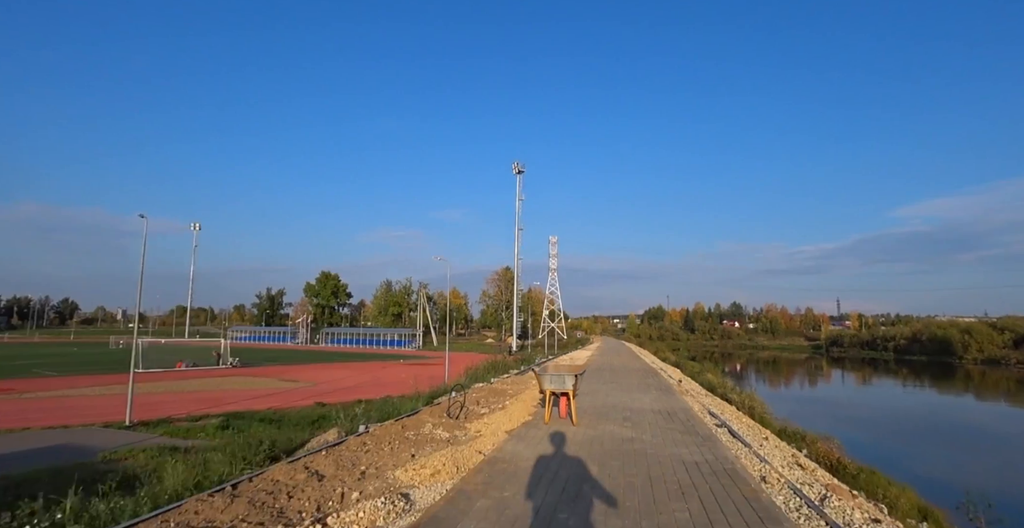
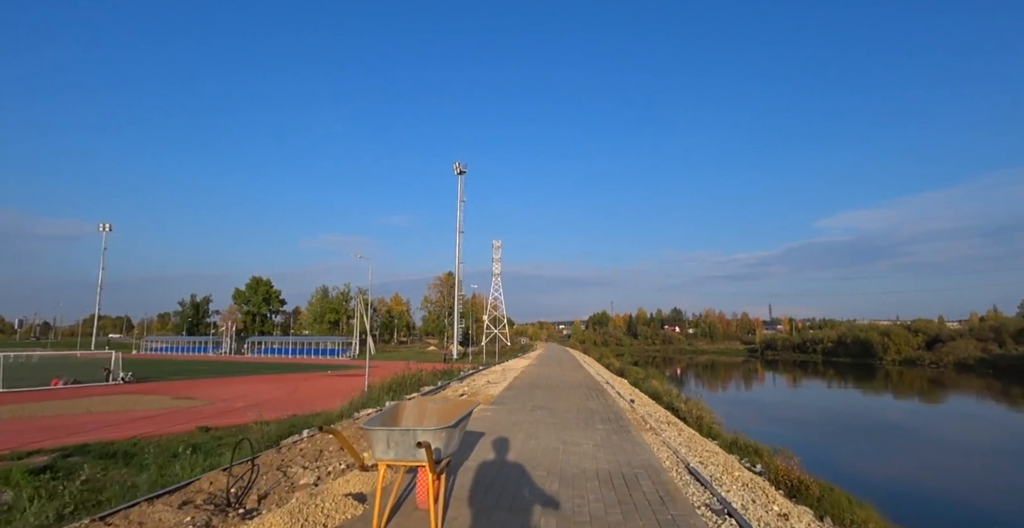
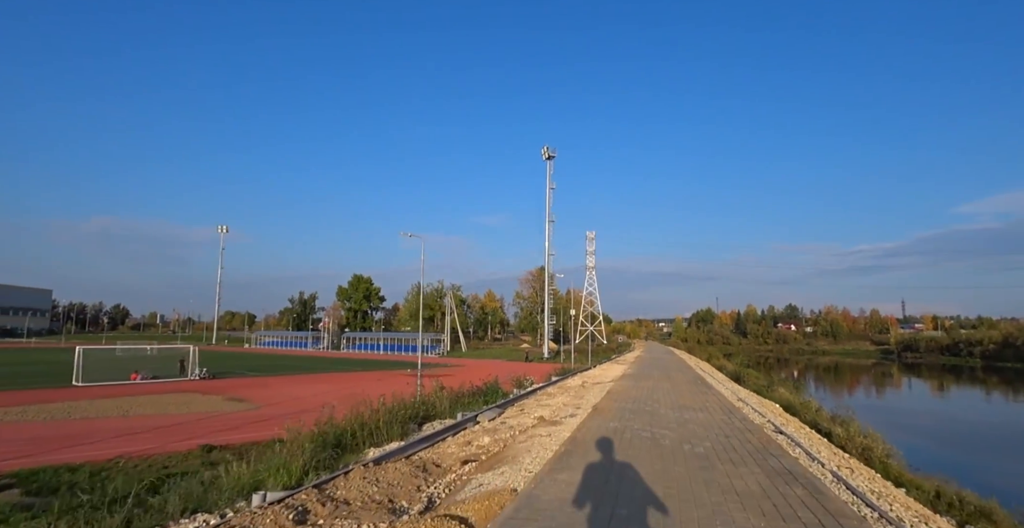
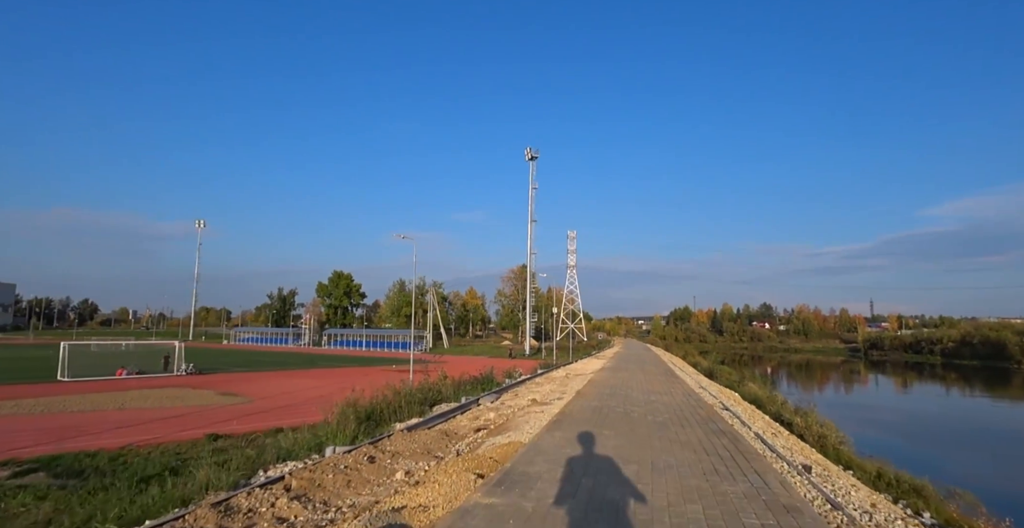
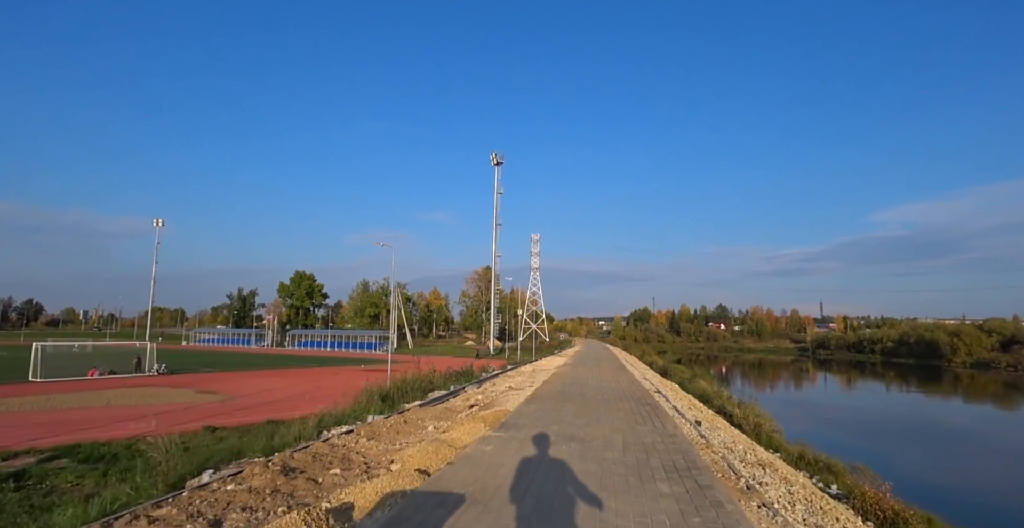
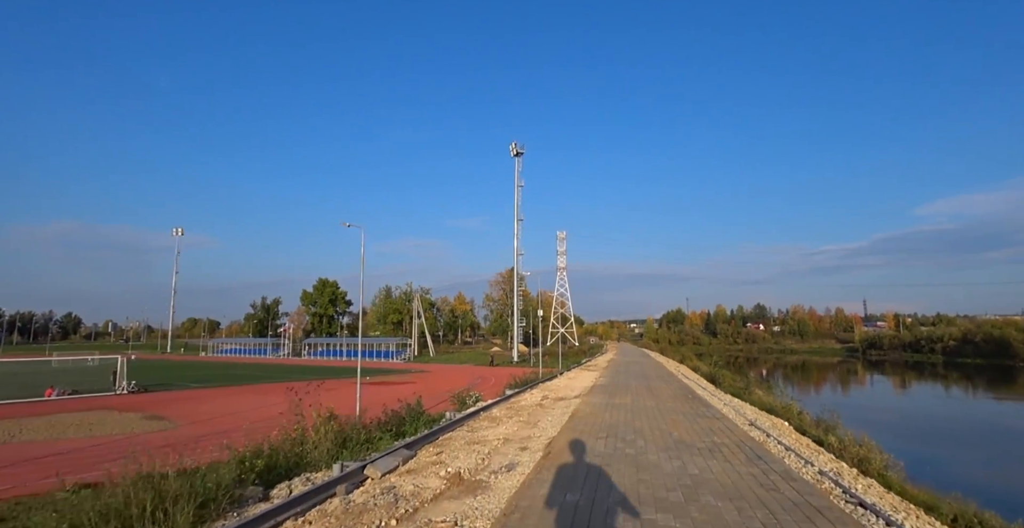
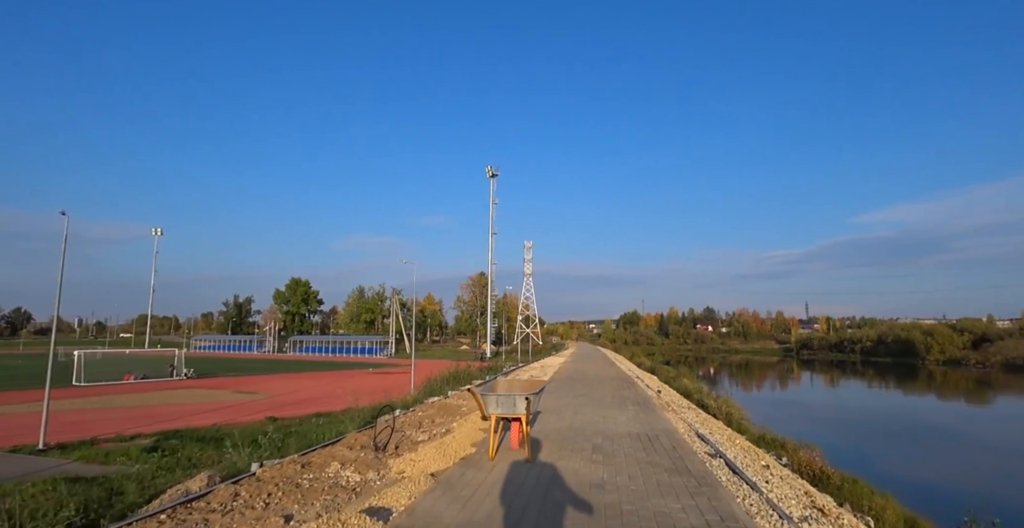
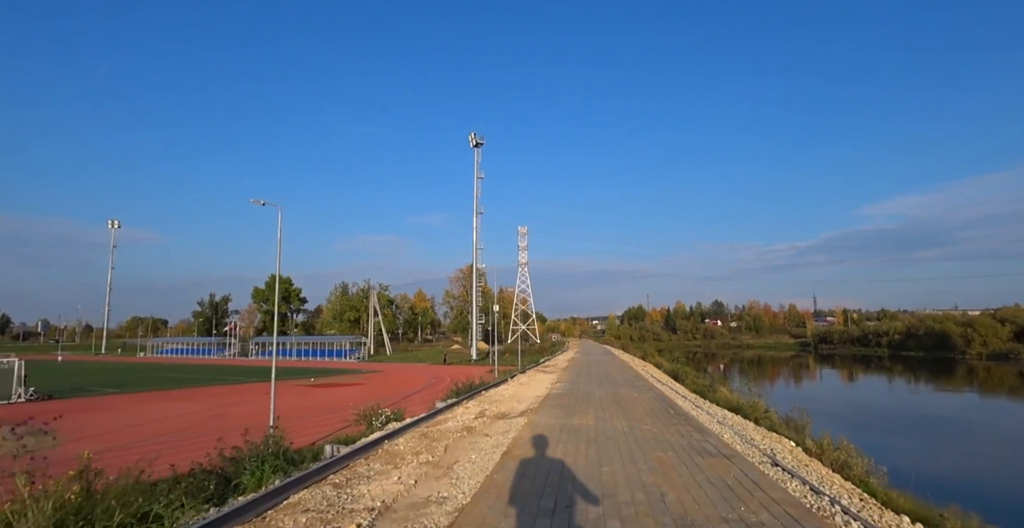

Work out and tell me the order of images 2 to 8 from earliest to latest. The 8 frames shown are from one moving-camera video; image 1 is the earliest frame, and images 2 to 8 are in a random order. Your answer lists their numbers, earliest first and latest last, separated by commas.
7, 2, 5, 4, 3, 6, 8
